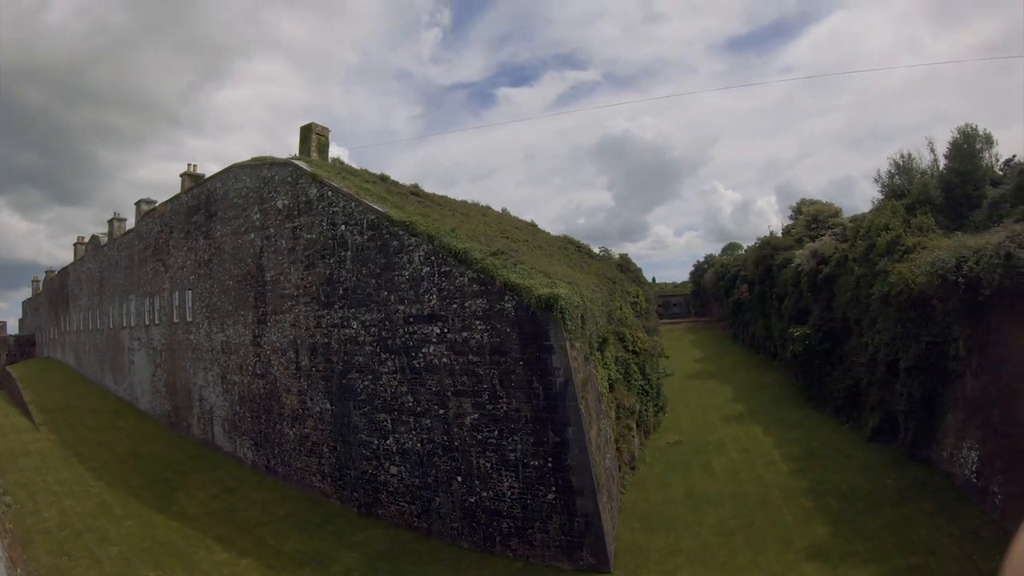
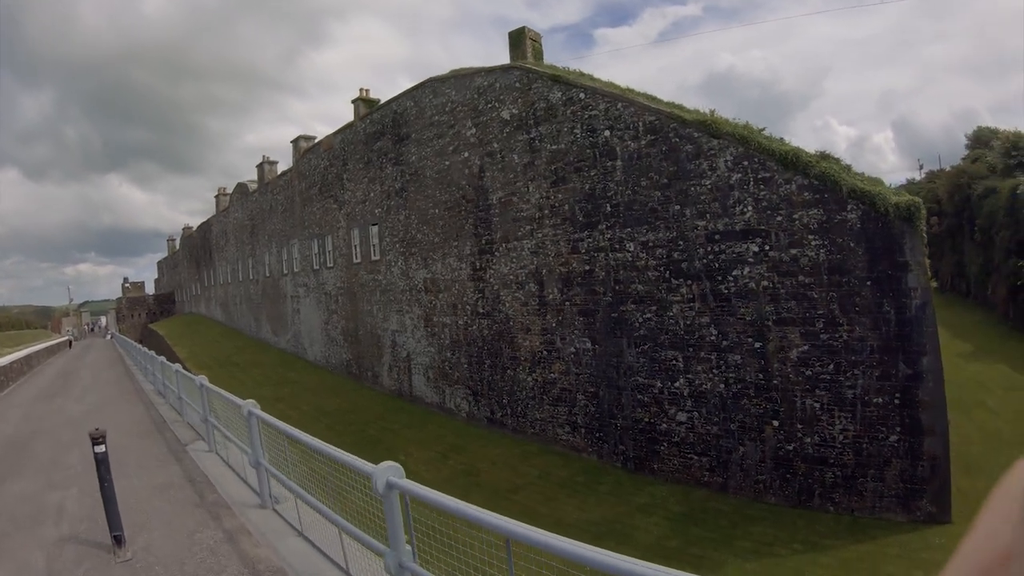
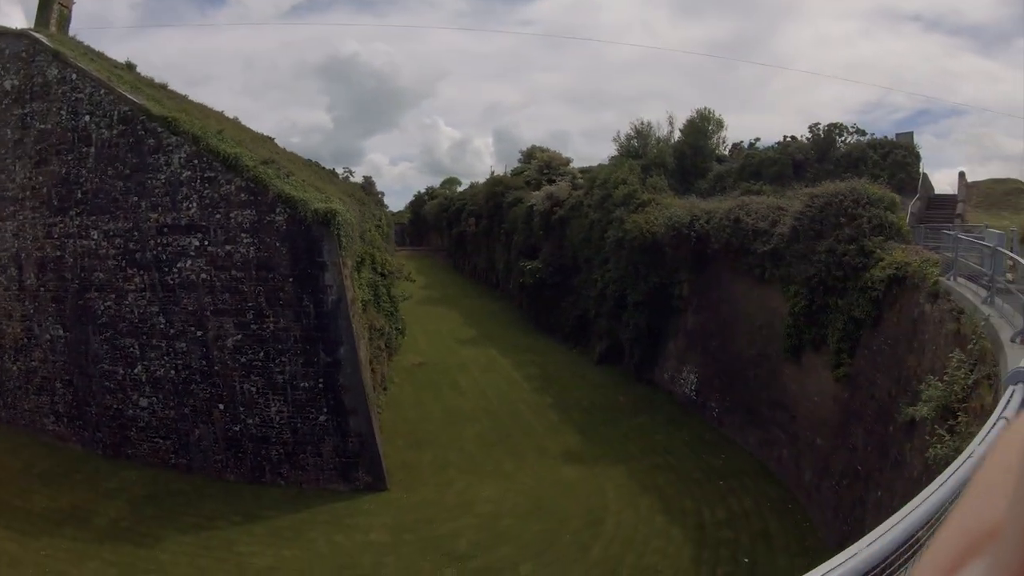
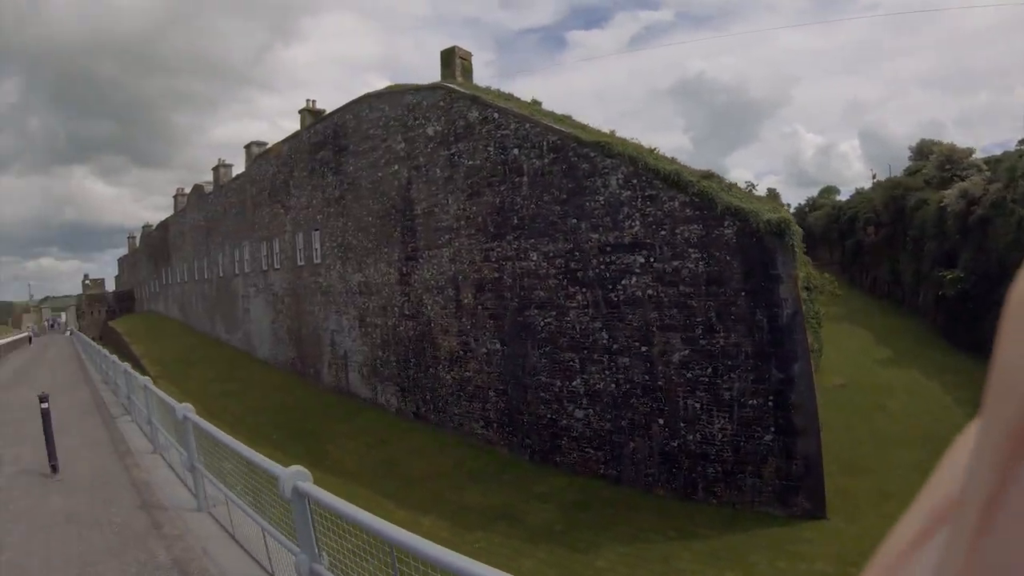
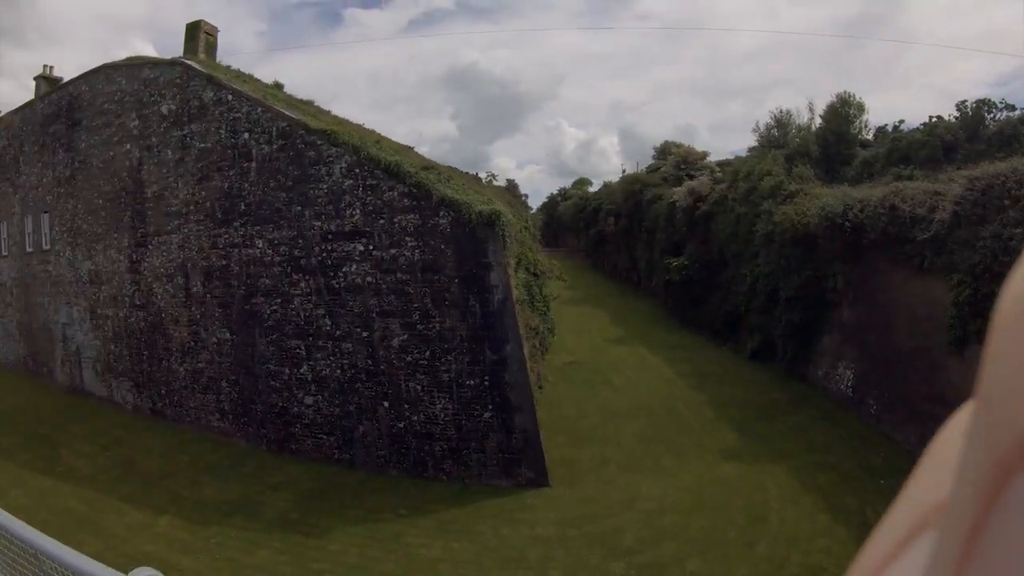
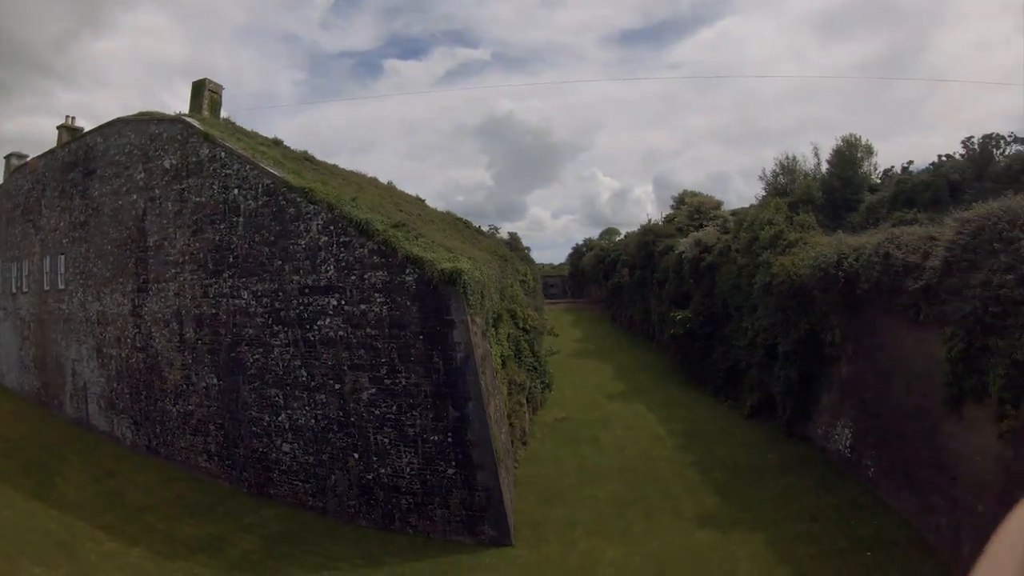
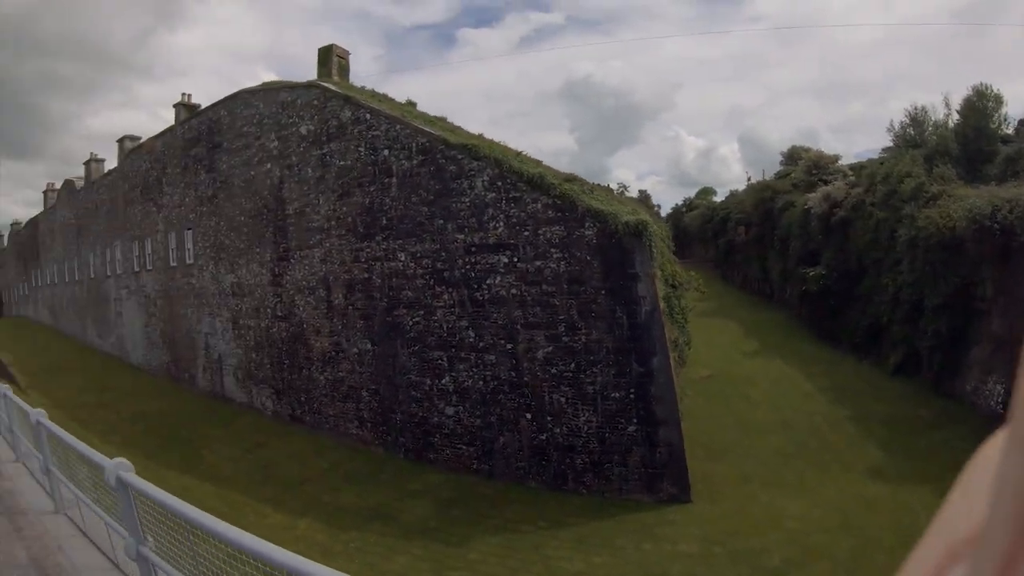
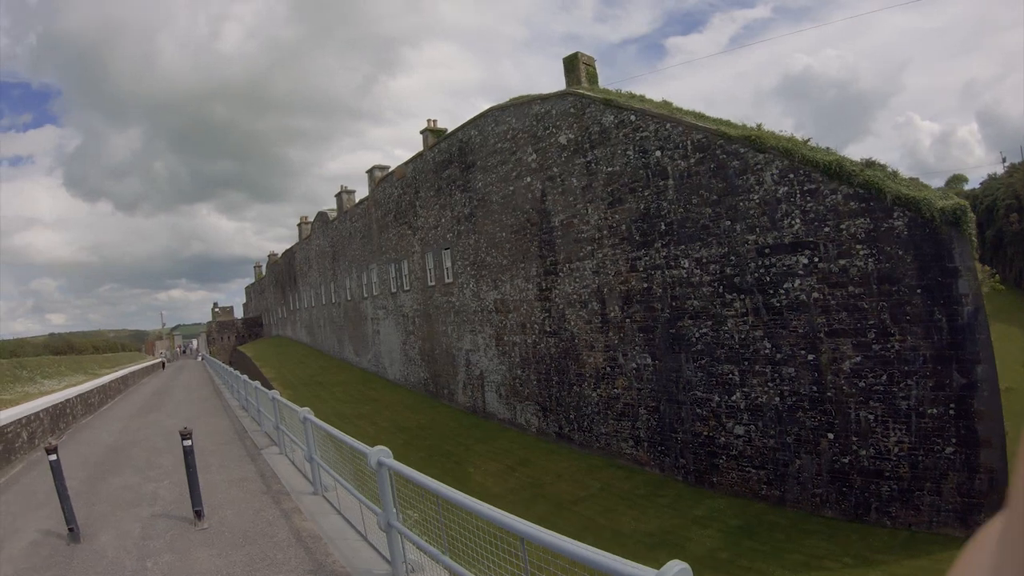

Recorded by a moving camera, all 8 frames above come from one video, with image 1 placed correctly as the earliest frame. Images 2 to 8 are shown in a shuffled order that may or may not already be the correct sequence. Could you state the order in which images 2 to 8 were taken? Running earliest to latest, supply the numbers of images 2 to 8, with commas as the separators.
6, 3, 5, 7, 4, 8, 2
